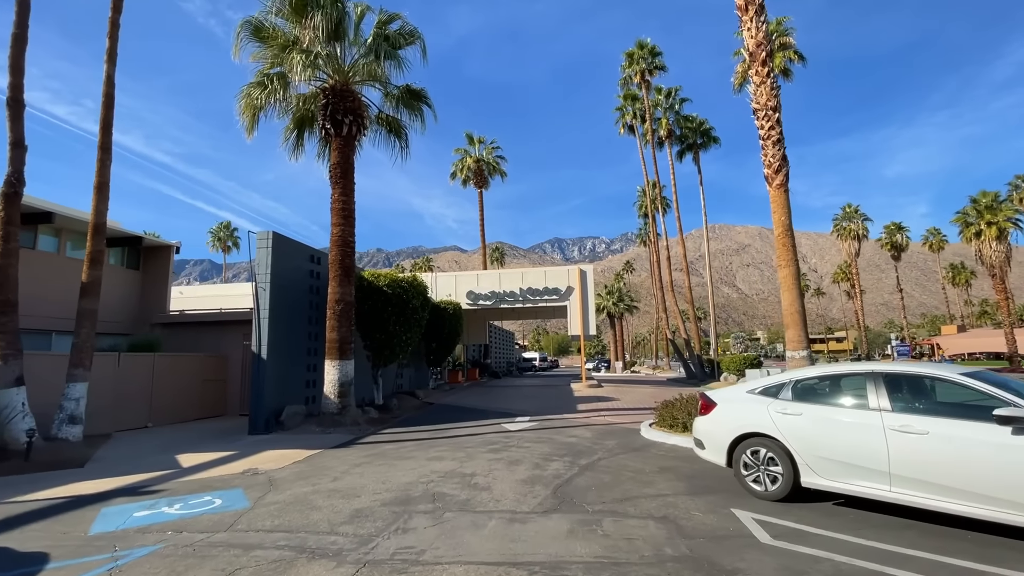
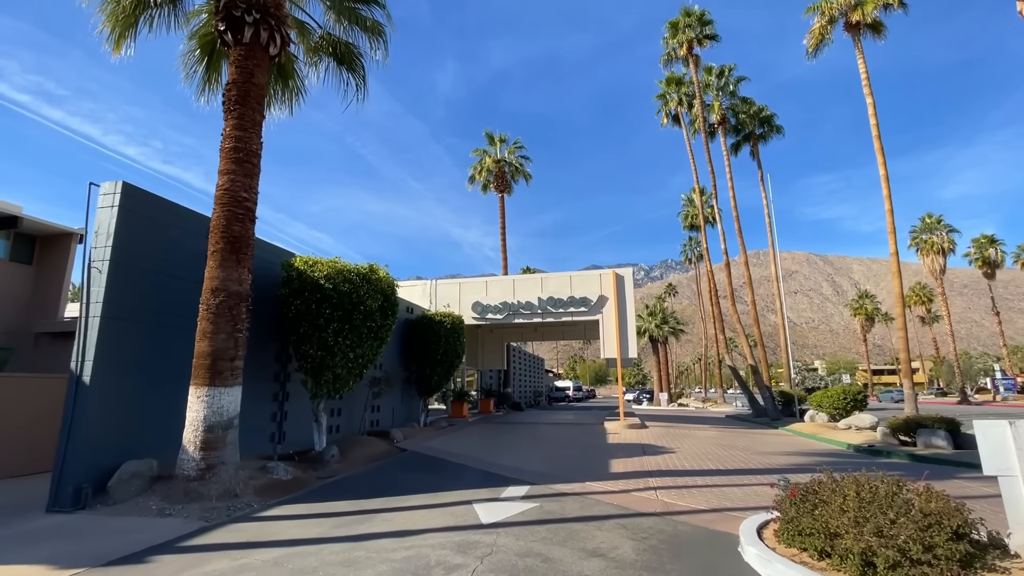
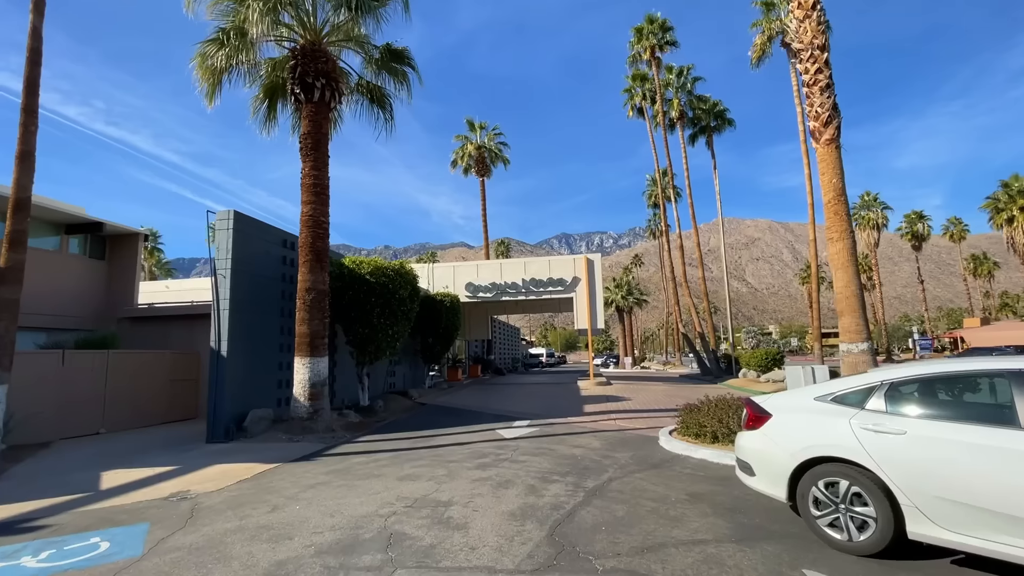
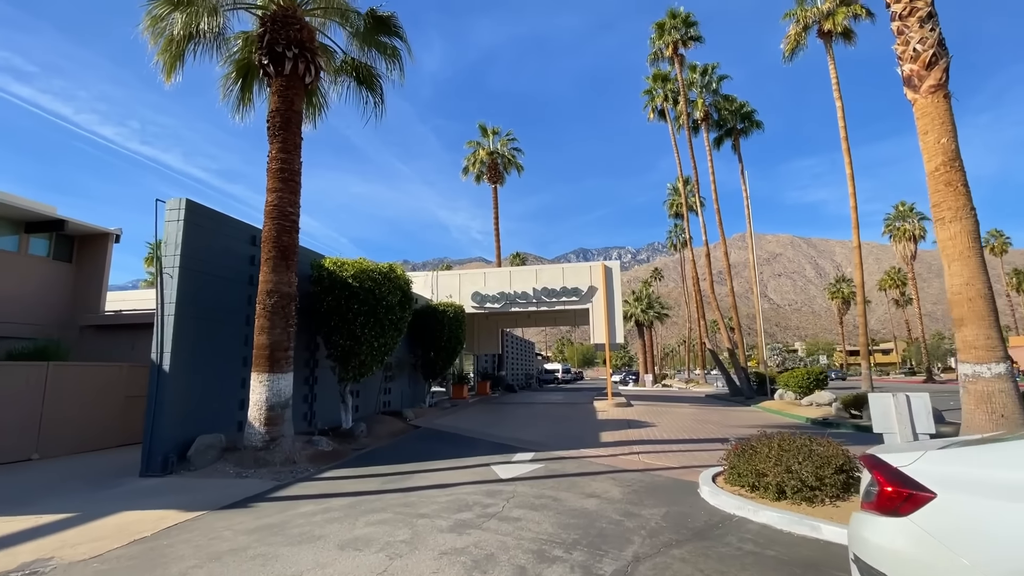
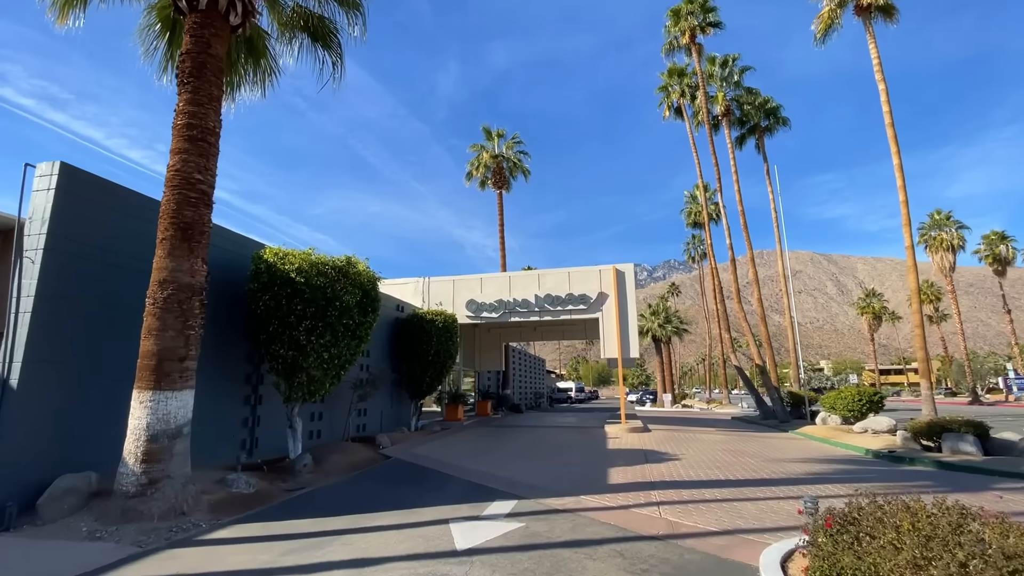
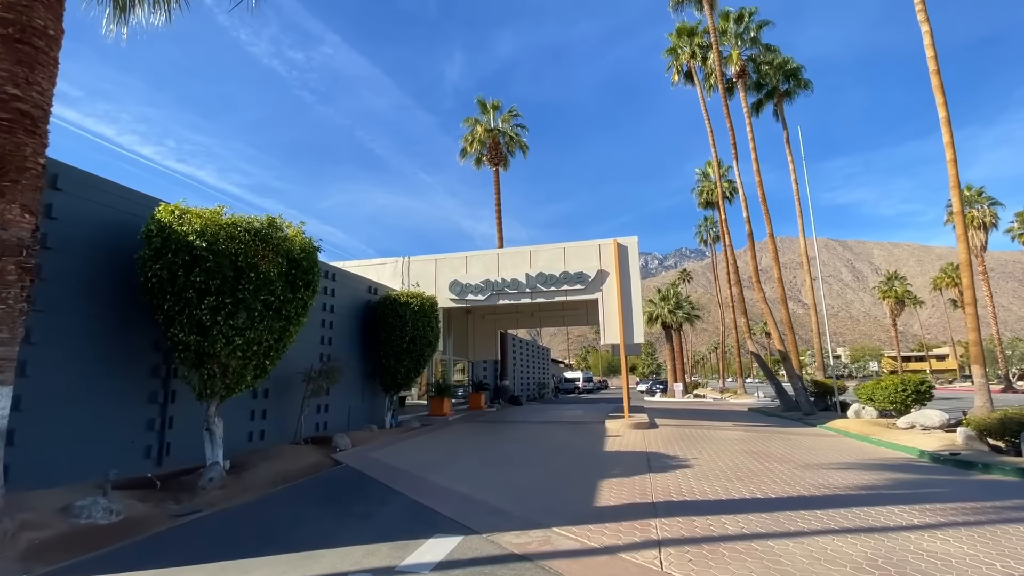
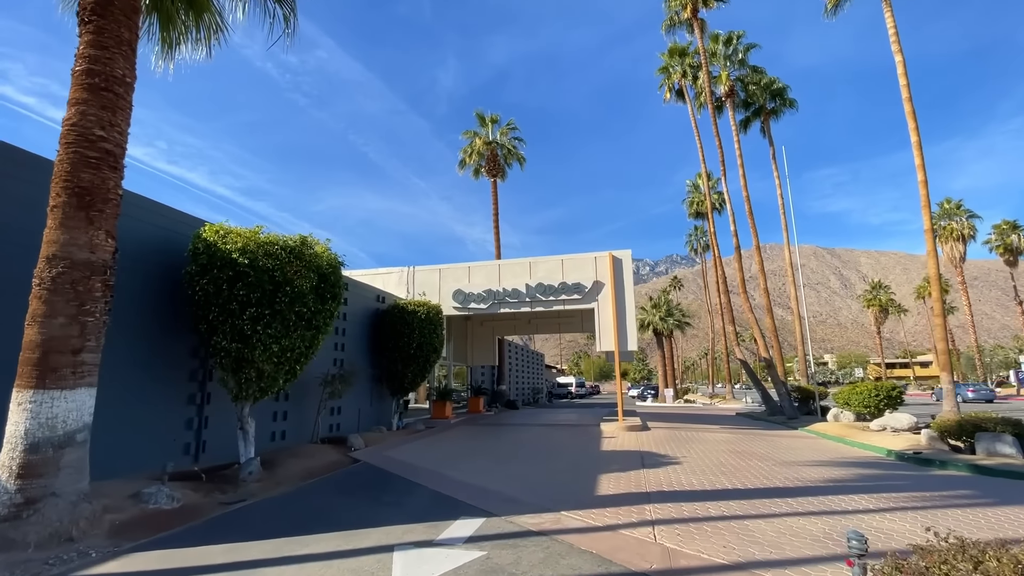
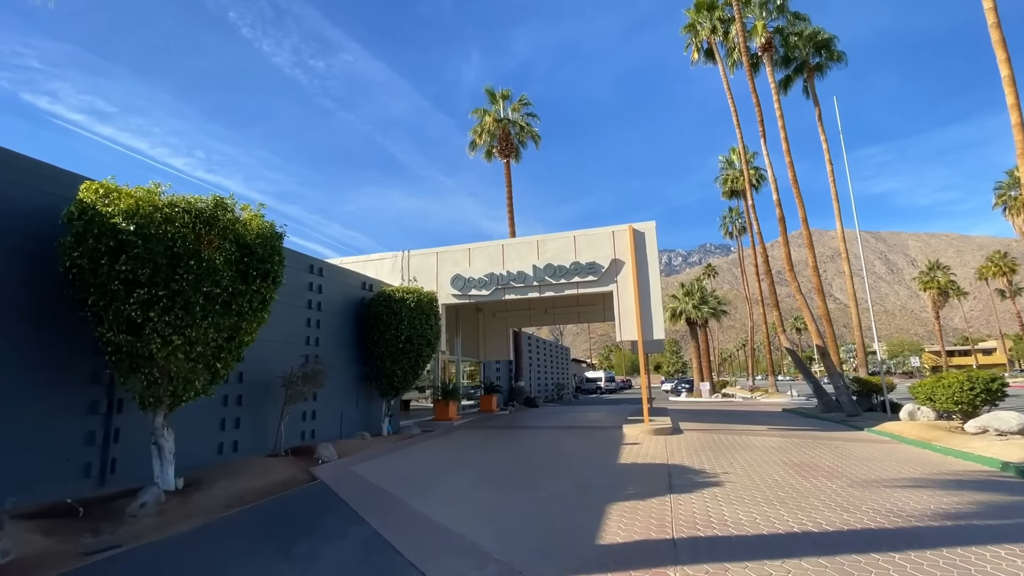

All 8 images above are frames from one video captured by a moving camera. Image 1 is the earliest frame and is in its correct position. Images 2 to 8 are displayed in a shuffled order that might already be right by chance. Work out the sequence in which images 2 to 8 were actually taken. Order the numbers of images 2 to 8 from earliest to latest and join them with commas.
3, 4, 2, 5, 7, 6, 8
